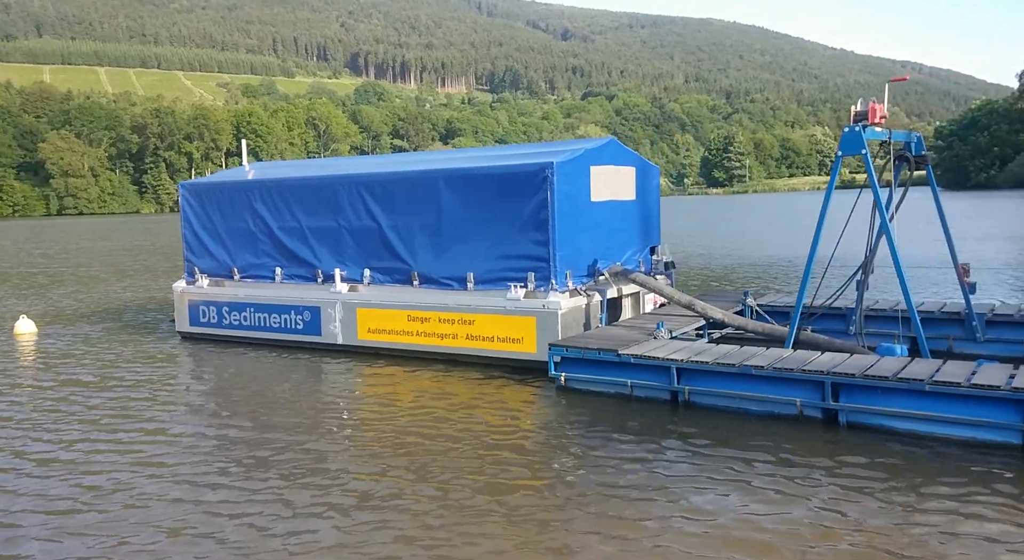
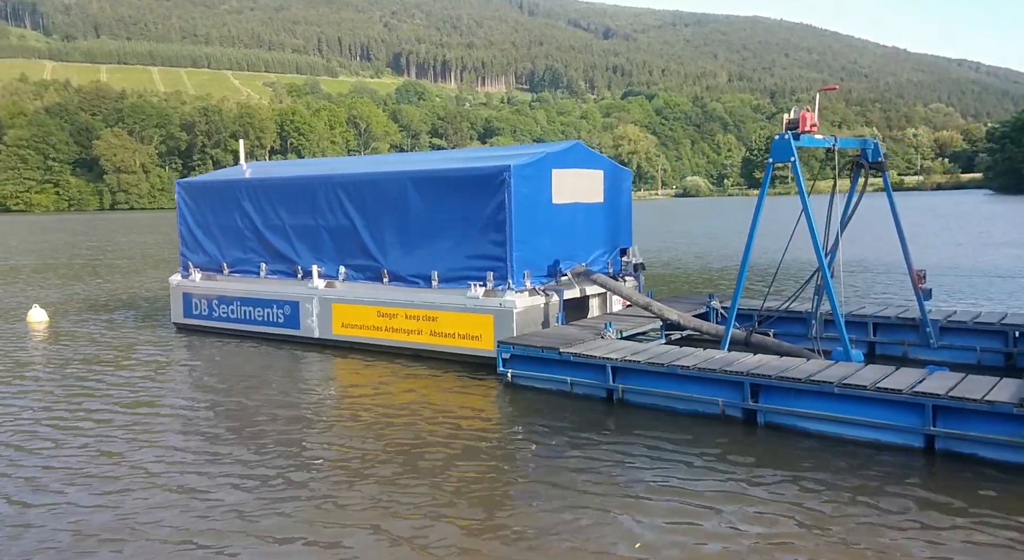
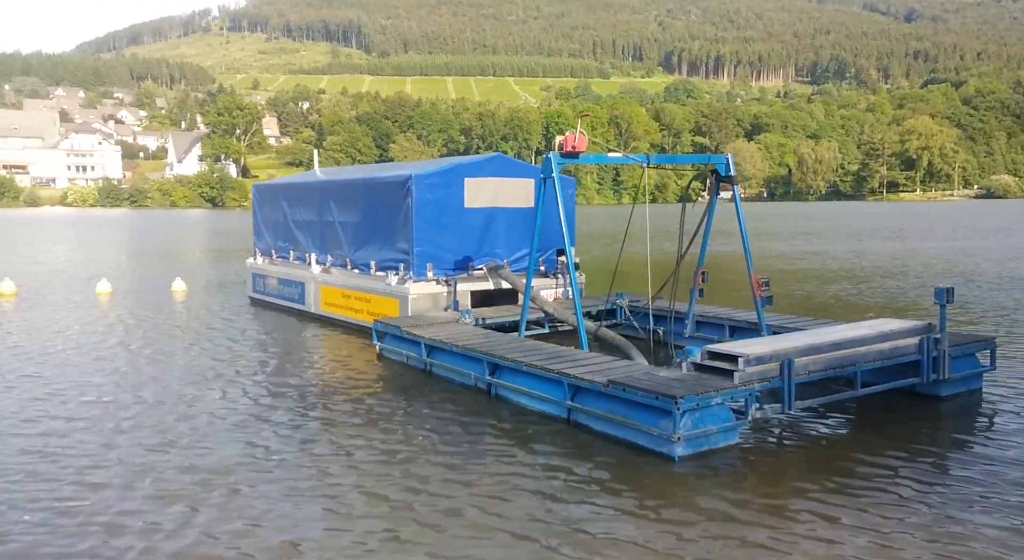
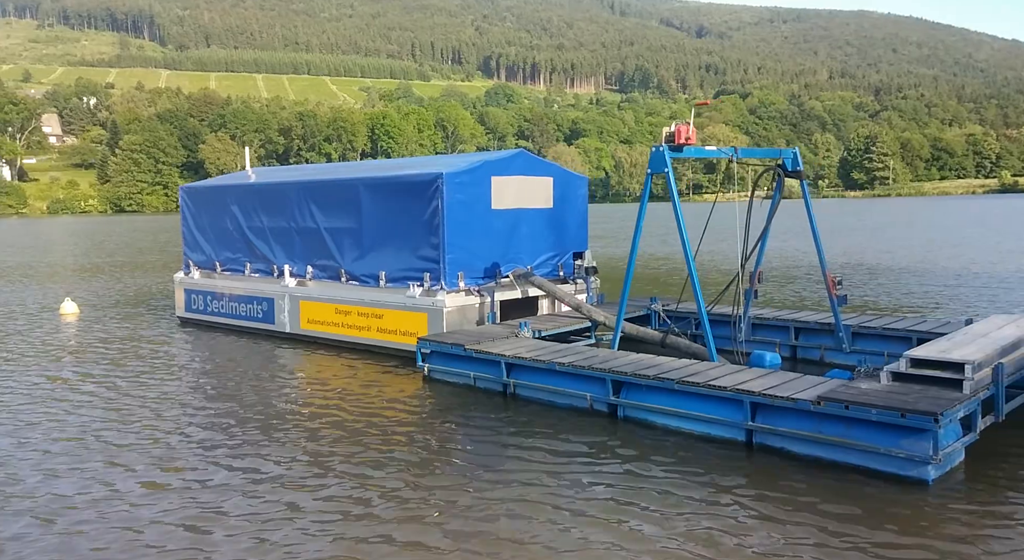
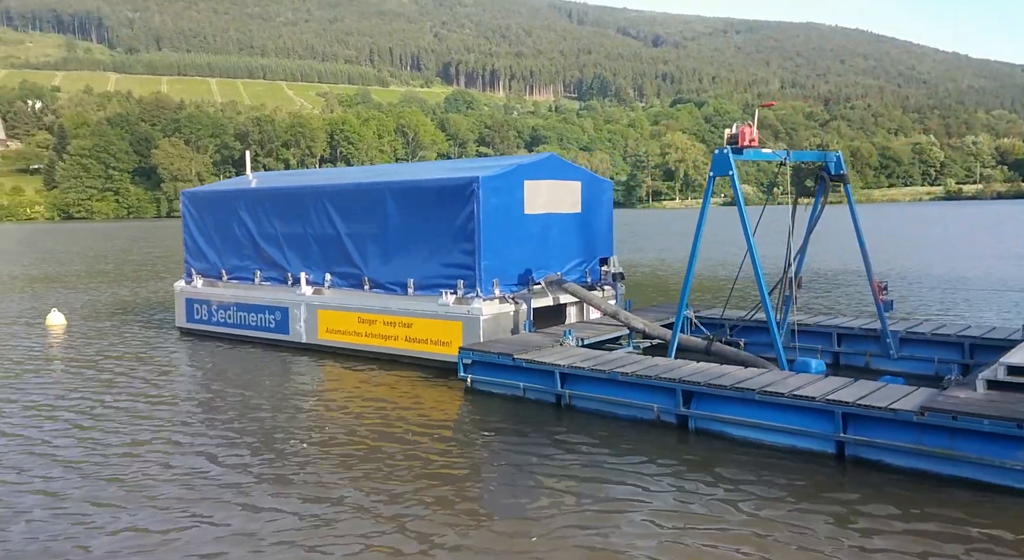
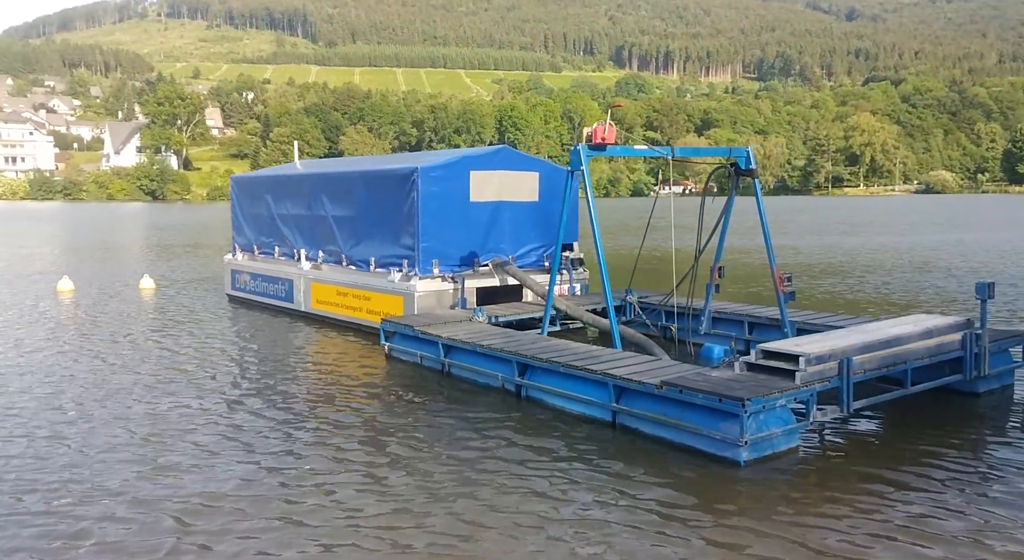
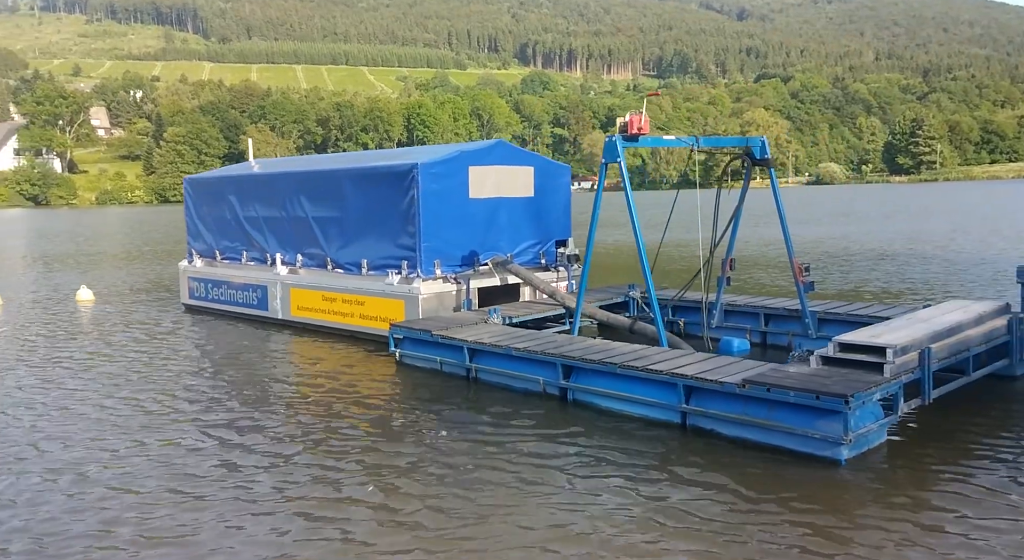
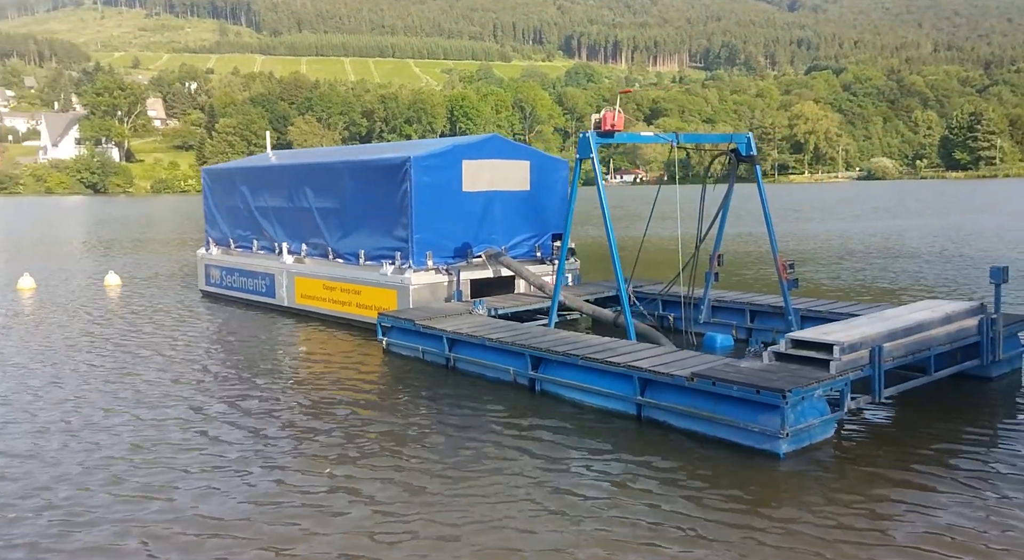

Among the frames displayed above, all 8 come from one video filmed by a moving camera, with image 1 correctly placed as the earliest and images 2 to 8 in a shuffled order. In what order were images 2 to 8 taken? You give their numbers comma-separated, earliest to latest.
2, 5, 4, 7, 8, 6, 3
